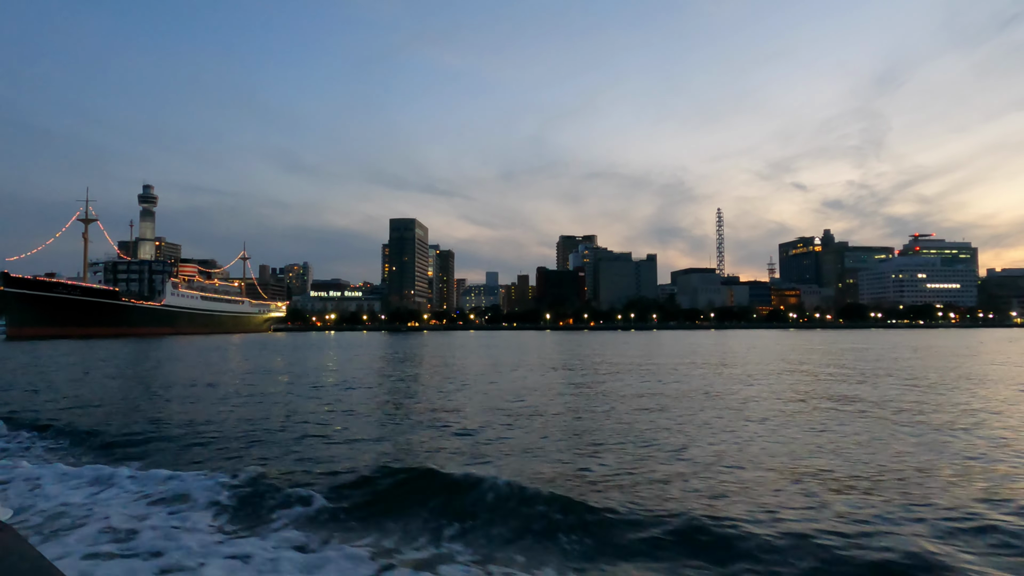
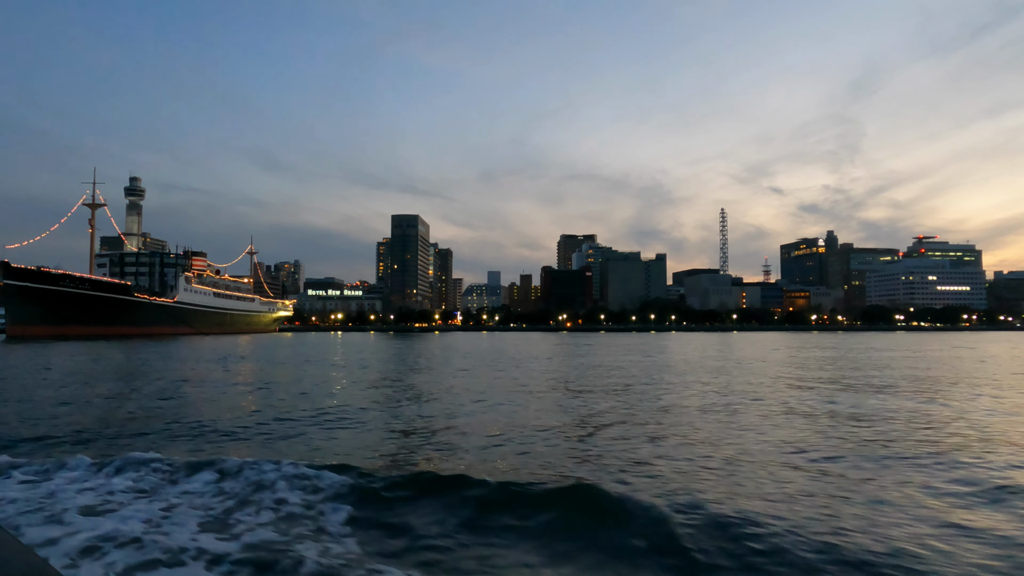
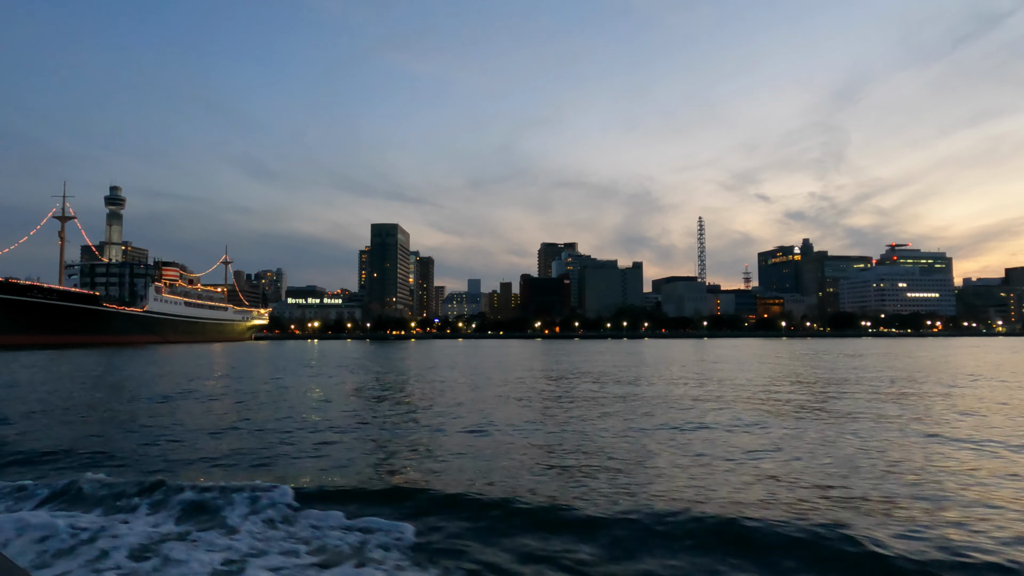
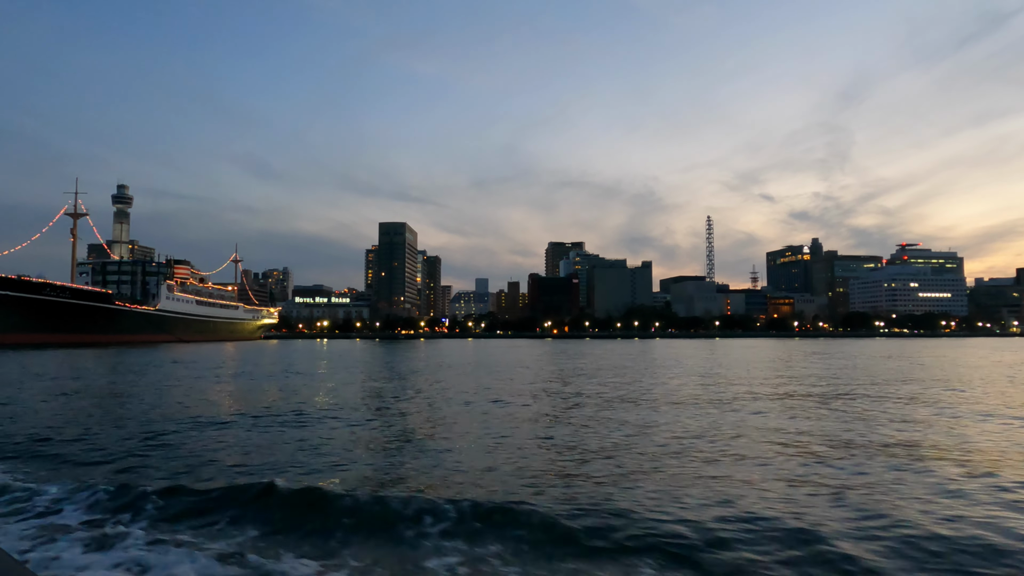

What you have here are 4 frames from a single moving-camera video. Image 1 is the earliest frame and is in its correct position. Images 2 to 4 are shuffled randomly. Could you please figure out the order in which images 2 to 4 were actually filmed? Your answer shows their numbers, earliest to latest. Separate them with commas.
3, 4, 2
